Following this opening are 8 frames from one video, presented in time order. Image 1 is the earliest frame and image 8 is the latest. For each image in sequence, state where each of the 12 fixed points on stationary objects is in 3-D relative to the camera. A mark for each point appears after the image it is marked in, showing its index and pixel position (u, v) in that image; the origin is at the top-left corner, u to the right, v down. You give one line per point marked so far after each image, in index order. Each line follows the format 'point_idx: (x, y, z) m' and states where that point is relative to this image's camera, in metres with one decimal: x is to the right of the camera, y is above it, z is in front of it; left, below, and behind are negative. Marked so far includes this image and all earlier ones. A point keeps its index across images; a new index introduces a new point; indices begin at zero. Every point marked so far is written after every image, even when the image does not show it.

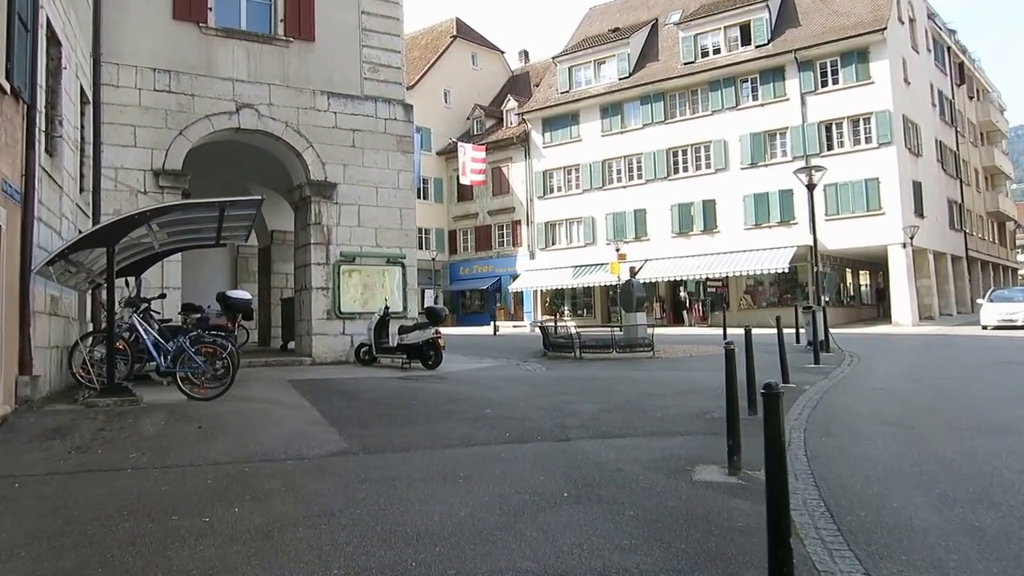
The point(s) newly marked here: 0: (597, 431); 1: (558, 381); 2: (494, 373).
0: (+0.7, -1.2, +7.2) m
1: (+0.6, -1.3, +11.7) m
2: (-0.2, -1.3, +13.2) m
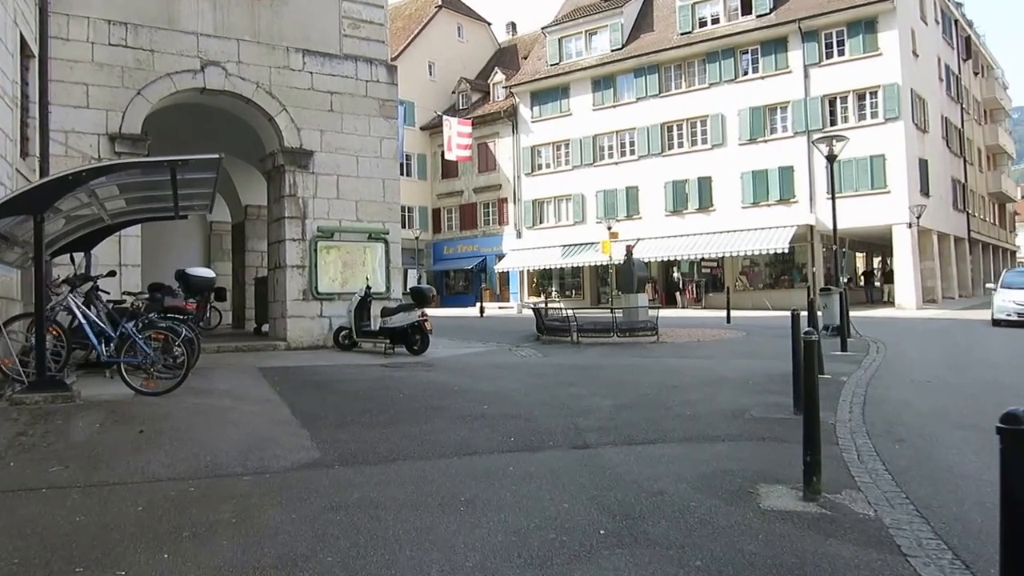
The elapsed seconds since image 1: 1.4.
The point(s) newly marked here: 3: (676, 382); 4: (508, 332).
0: (+0.8, -1.0, +6.0) m
1: (+0.6, -1.0, +10.5) m
2: (-0.3, -1.0, +12.0) m
3: (+1.7, -1.0, +8.7) m
4: (-0.1, -0.9, +18.2) m
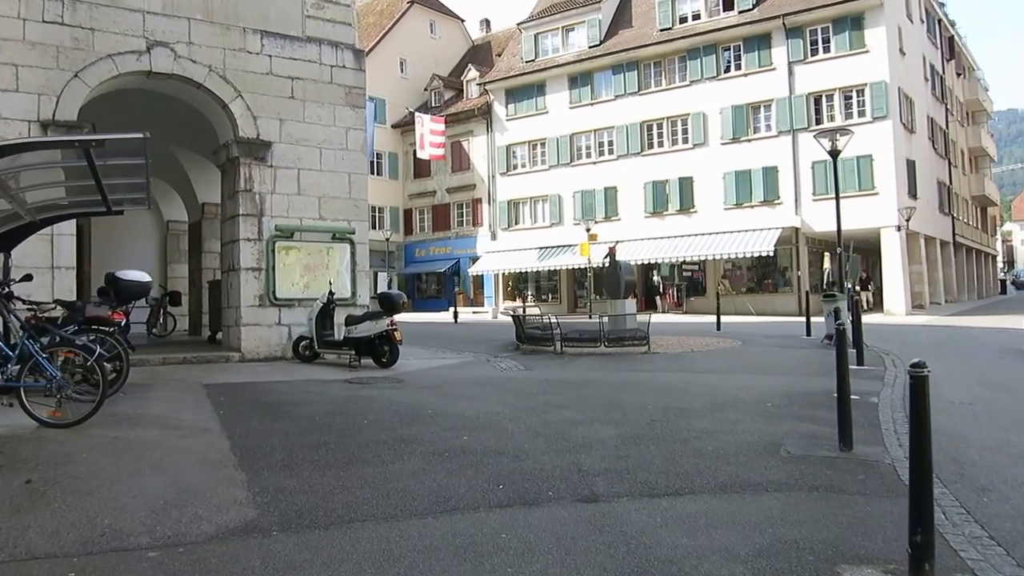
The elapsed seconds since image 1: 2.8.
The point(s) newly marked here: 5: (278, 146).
0: (+0.7, -1.1, +4.8) m
1: (+0.4, -1.1, +9.3) m
2: (-0.6, -1.1, +10.8) m
3: (+1.5, -1.1, +7.6) m
4: (-0.6, -1.0, +16.9) m
5: (-3.3, +2.0, +12.1) m
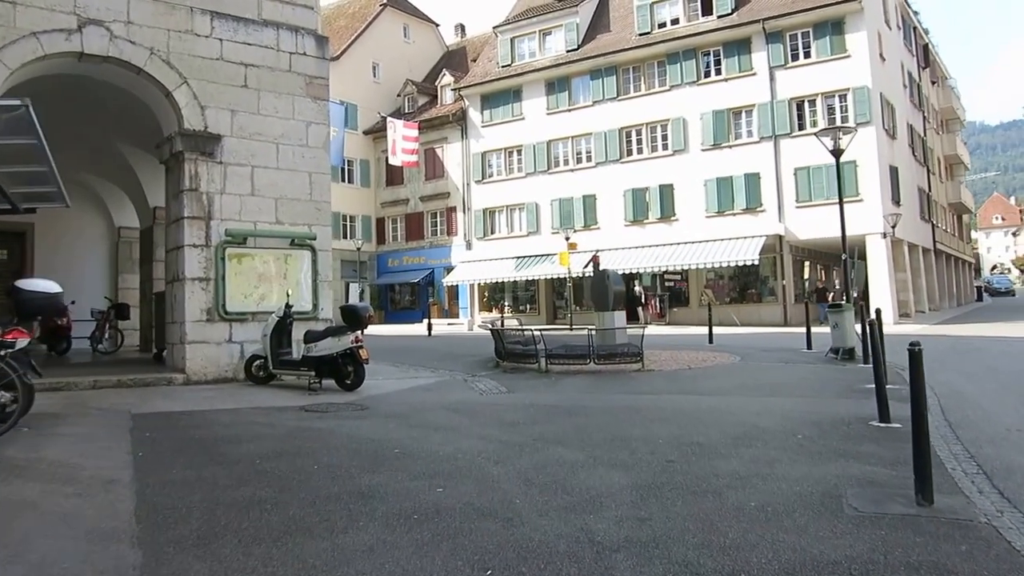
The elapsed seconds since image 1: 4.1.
0: (+0.7, -1.1, +3.6) m
1: (+0.2, -1.2, +8.1) m
2: (-0.8, -1.2, +9.5) m
3: (+1.4, -1.2, +6.4) m
4: (-1.0, -1.3, +15.7) m
5: (-3.6, +1.9, +10.8) m
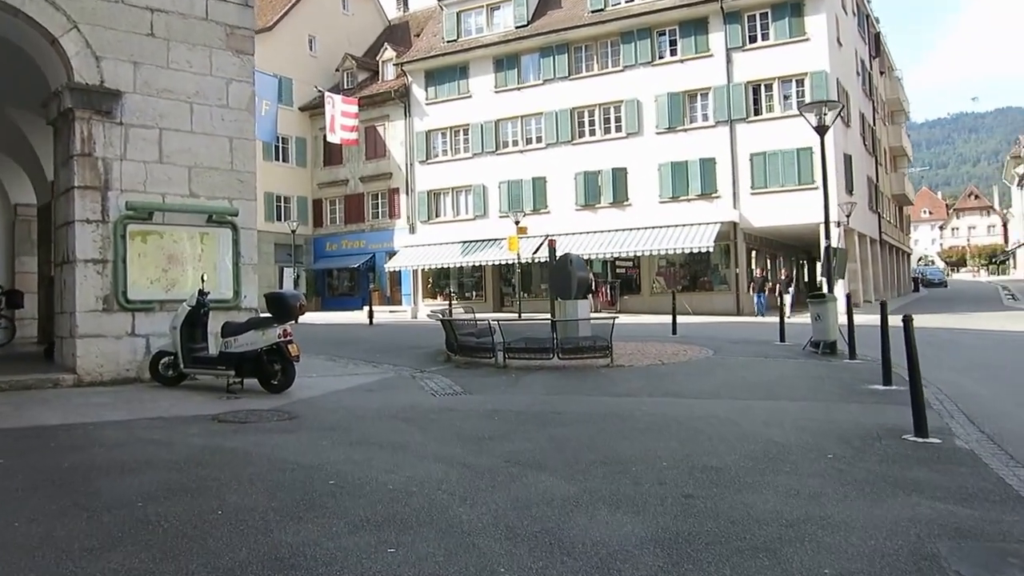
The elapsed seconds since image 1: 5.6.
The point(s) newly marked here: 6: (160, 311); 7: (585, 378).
0: (+0.7, -1.1, +2.3) m
1: (-0.1, -1.1, +6.7) m
2: (-1.2, -1.1, +8.1) m
3: (+1.2, -1.1, +5.1) m
4: (-1.8, -1.0, +14.2) m
5: (-4.1, +2.0, +9.1) m
6: (-3.8, -0.2, +9.2) m
7: (+0.9, -1.1, +10.4) m
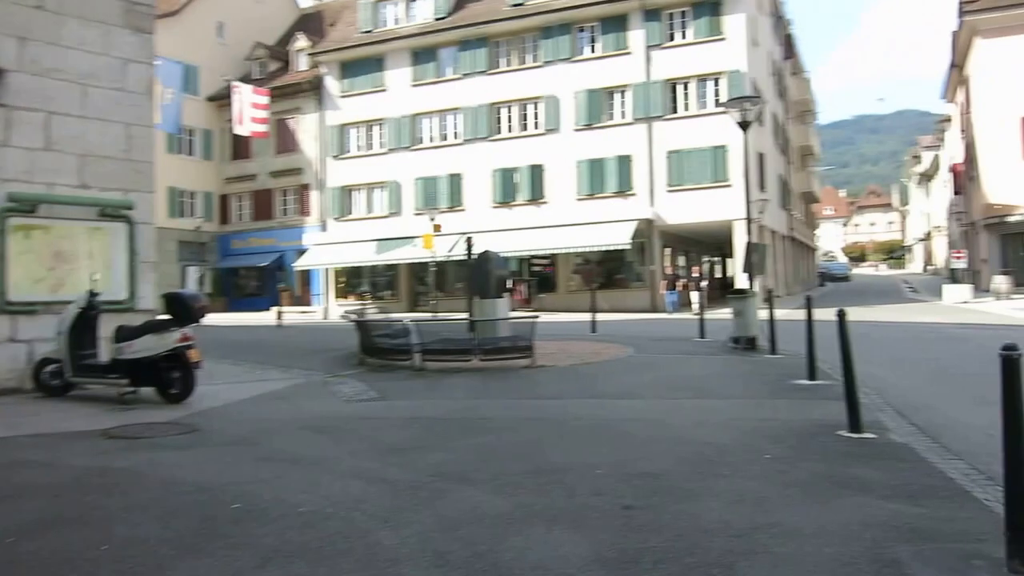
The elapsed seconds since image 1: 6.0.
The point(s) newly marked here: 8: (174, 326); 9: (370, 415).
0: (+0.6, -1.1, +1.9) m
1: (-0.7, -1.1, +6.3) m
2: (-1.9, -1.1, +7.6) m
3: (+0.8, -1.1, +4.8) m
4: (-3.1, -1.0, +13.6) m
5: (-4.9, +2.0, +8.3) m
6: (-4.6, -0.2, +8.4) m
7: (-0.1, -1.0, +10.0) m
8: (-3.0, -0.3, +7.7) m
9: (-1.2, -1.1, +7.5) m
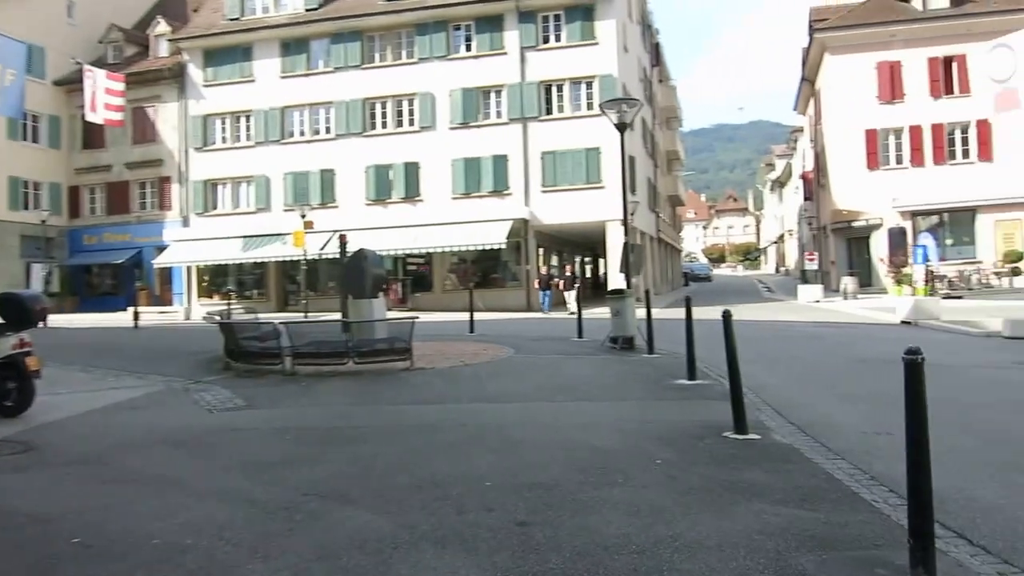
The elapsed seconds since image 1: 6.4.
0: (+0.4, -1.1, +1.7) m
1: (-1.5, -1.1, +5.8) m
2: (-2.9, -1.1, +6.9) m
3: (+0.2, -1.1, +4.6) m
4: (-4.9, -1.0, +12.7) m
5: (-5.9, +2.0, +7.2) m
6: (-5.7, -0.2, +7.4) m
7: (-1.4, -1.0, +9.6) m
8: (-4.0, -0.3, +6.9) m
9: (-2.2, -1.1, +6.9) m
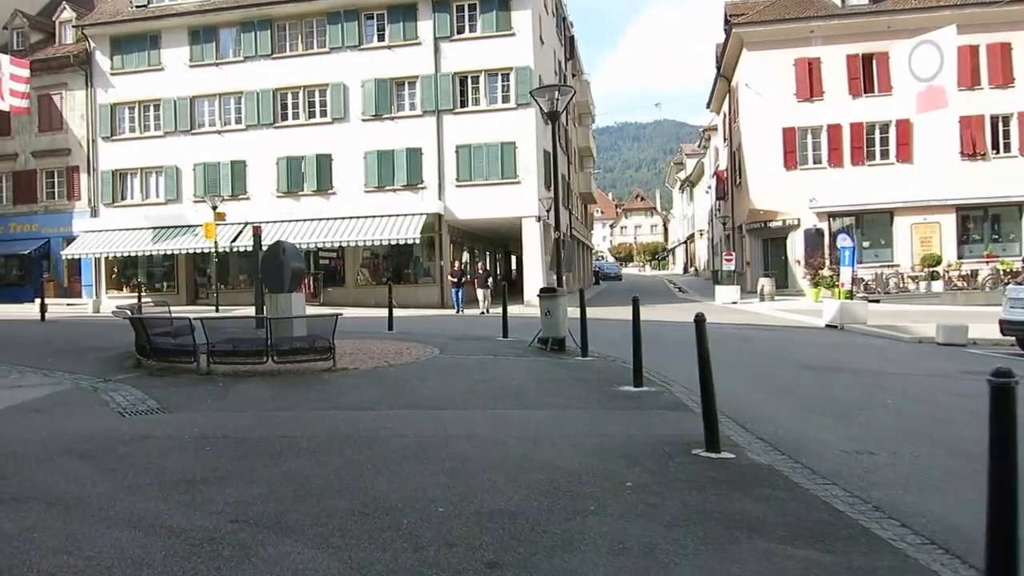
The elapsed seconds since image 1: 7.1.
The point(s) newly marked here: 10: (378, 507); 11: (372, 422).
0: (+0.5, -1.1, +1.2) m
1: (-1.8, -1.1, +5.1) m
2: (-3.3, -1.0, +6.1) m
3: (0.0, -1.1, +4.0) m
4: (-5.9, -0.9, +11.6) m
5: (-6.3, +2.1, +6.0) m
6: (-6.1, -0.2, +6.2) m
7: (-2.1, -1.0, +8.9) m
8: (-4.4, -0.3, +5.9) m
9: (-2.6, -1.1, +6.1) m
10: (-0.7, -1.1, +4.6) m
11: (-1.1, -1.1, +6.9) m
